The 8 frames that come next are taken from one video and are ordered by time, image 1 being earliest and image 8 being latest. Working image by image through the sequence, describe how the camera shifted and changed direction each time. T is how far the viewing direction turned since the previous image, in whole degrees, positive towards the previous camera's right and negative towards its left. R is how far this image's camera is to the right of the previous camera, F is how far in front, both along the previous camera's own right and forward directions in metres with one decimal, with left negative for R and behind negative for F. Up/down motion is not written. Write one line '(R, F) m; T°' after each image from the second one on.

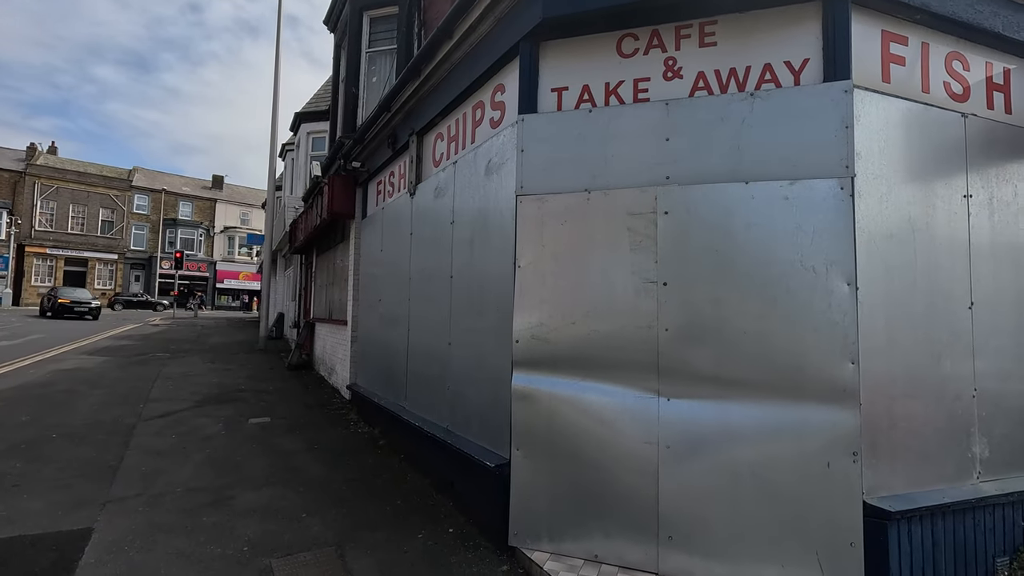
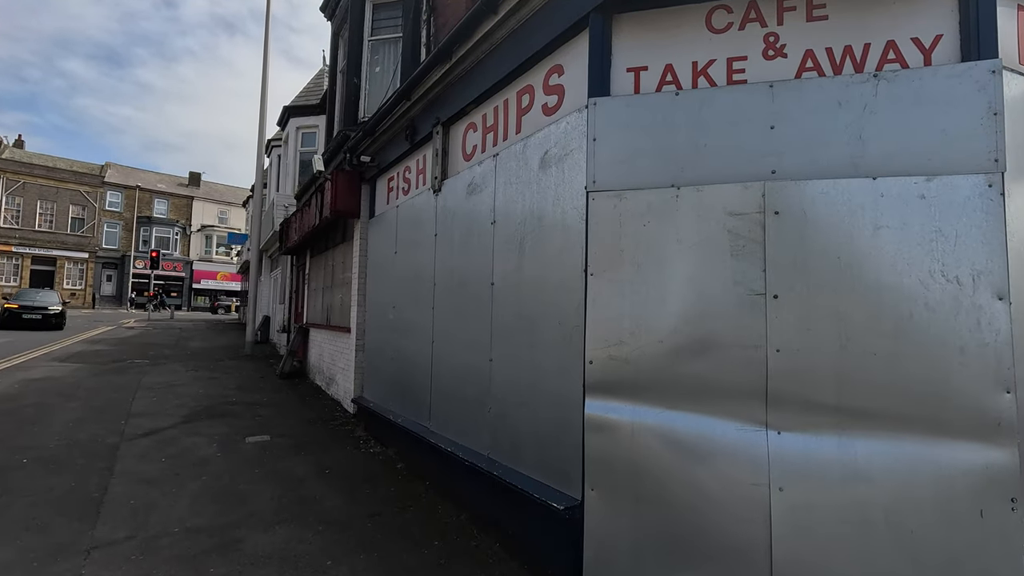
(-0.5, +0.5) m; +2°
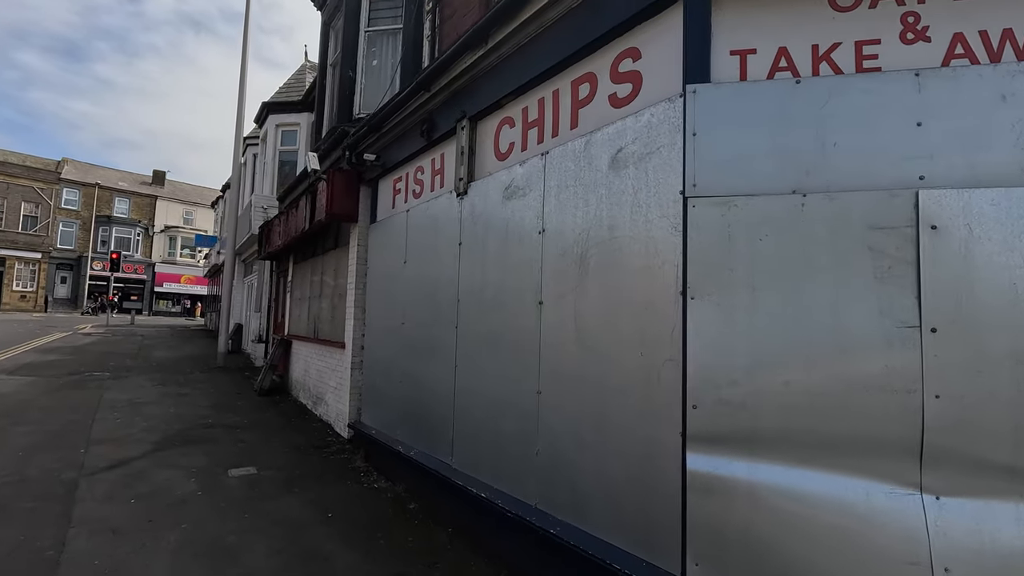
(-0.5, +0.6) m; +3°
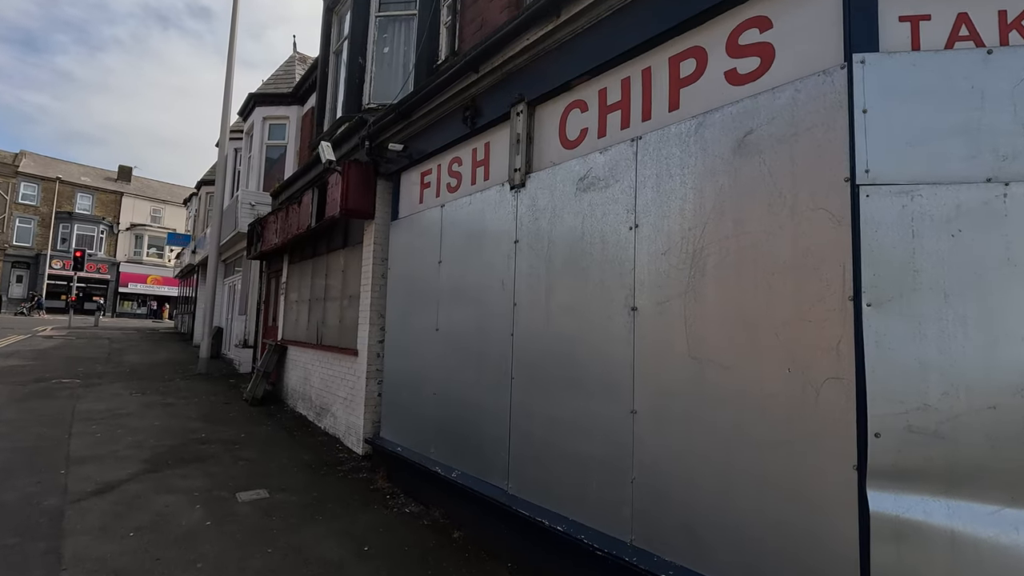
(-0.7, +0.5) m; +3°
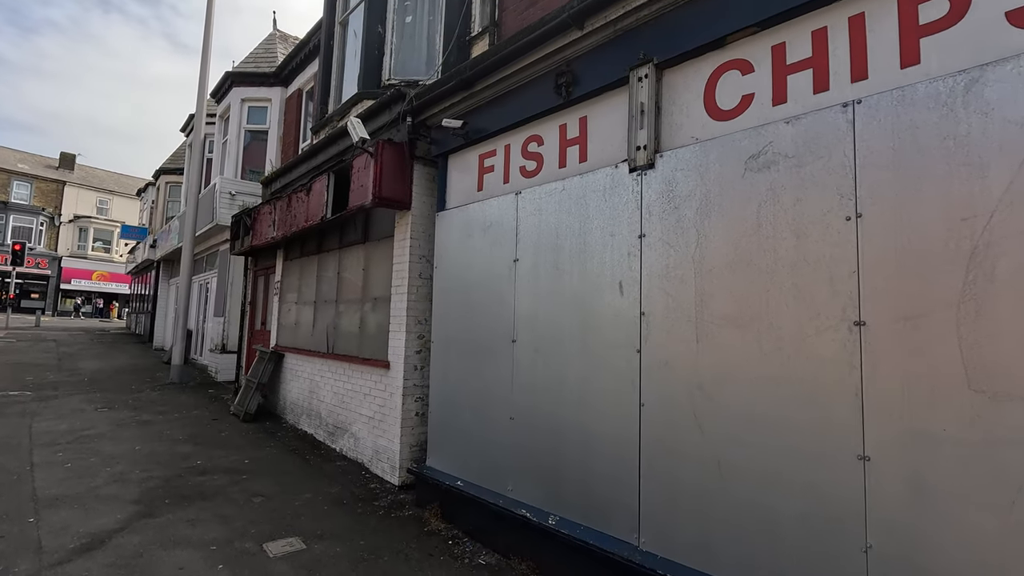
(-1.0, +0.8) m; +4°
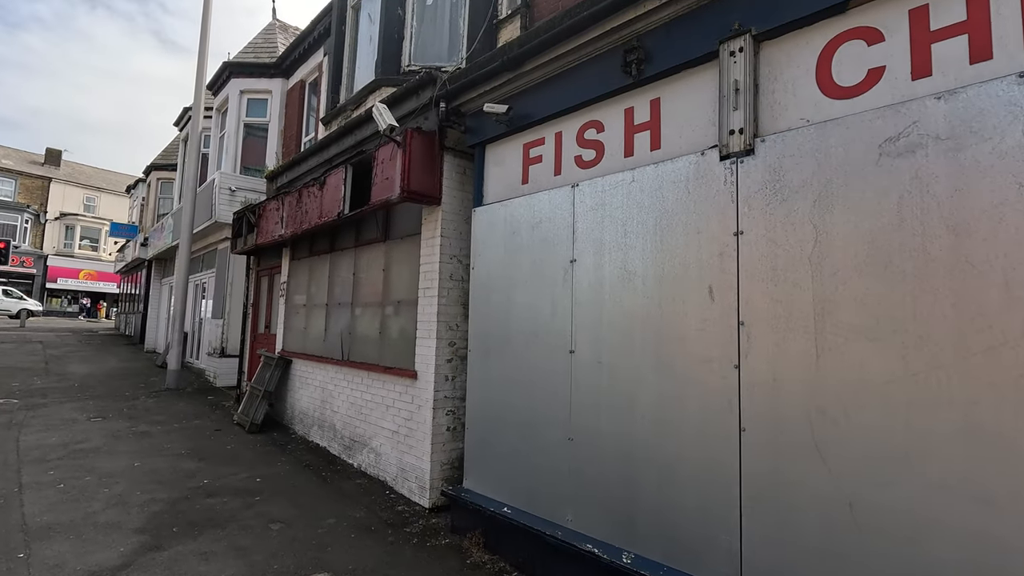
(-0.4, +0.5) m; +1°
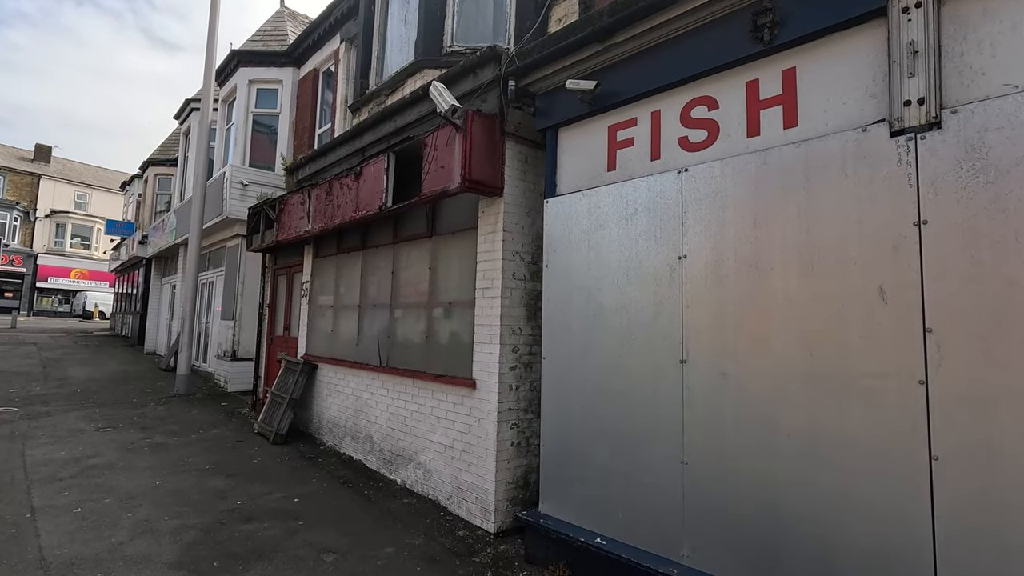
(-0.6, +0.5) m; +1°
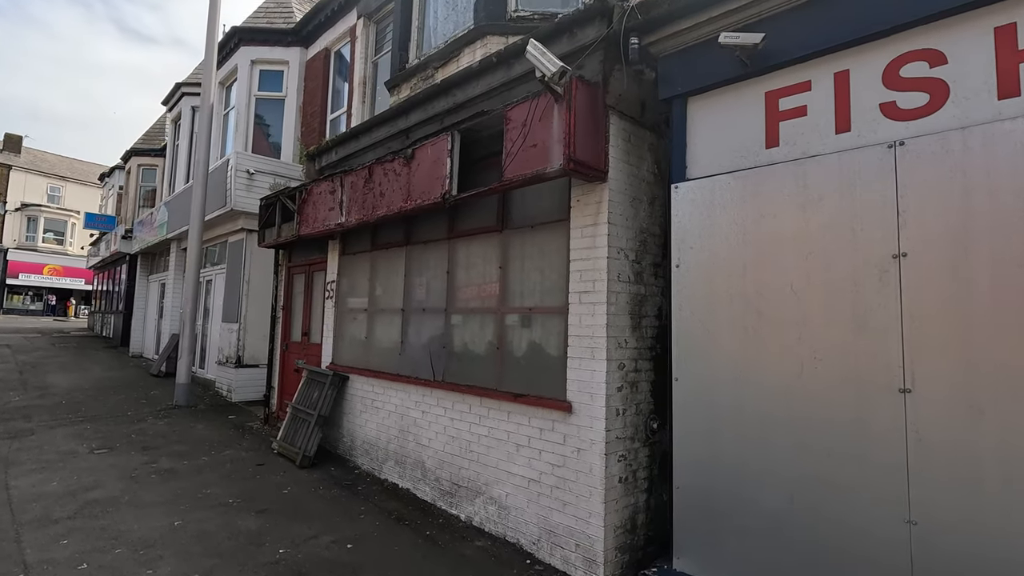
(-0.9, +0.8) m; +2°
